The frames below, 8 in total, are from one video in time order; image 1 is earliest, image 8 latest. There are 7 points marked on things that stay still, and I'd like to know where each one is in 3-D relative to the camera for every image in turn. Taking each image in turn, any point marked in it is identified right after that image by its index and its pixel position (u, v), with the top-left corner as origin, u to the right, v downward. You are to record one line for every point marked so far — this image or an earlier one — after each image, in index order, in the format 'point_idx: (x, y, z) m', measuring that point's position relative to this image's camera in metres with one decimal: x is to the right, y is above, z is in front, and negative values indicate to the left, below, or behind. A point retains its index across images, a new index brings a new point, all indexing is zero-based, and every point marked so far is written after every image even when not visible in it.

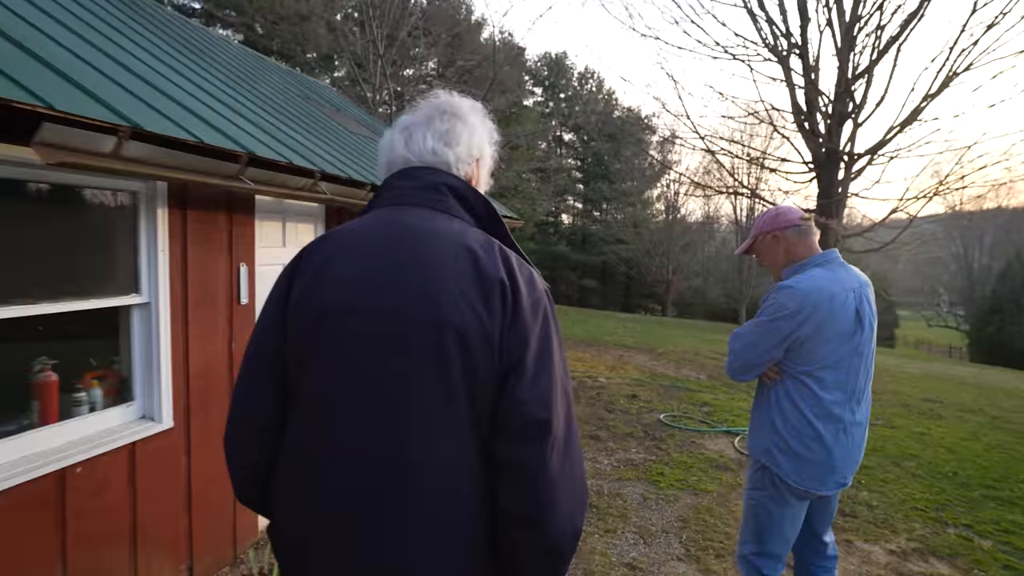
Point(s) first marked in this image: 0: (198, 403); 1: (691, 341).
0: (-1.9, -0.7, +3.5) m
1: (+5.3, -1.6, +17.1) m
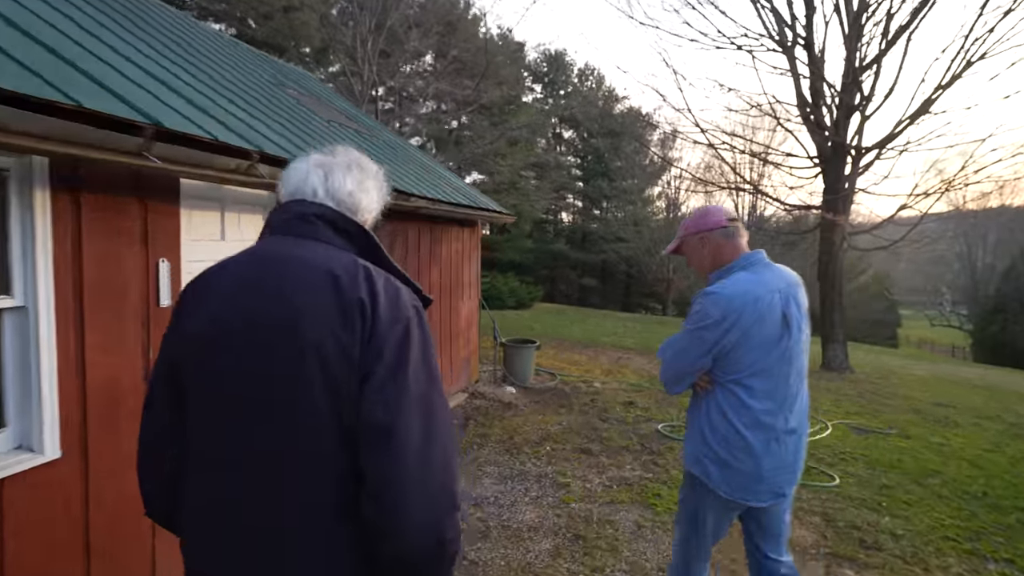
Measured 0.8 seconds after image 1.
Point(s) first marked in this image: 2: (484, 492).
0: (-2.1, -0.7, +3.0) m
1: (+5.1, -1.6, +16.5) m
2: (-0.2, -1.8, +5.0) m
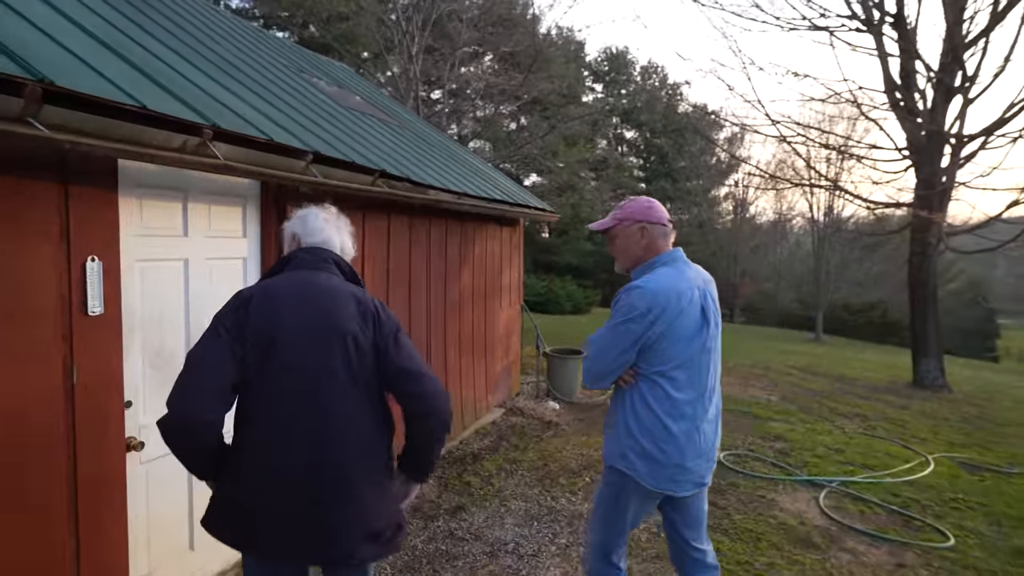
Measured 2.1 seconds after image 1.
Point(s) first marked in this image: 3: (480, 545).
0: (-2.1, -0.7, +2.4) m
1: (+6.5, -1.7, +15.1) m
2: (-0.1, -1.8, +4.2) m
3: (-0.2, -1.8, +4.1) m
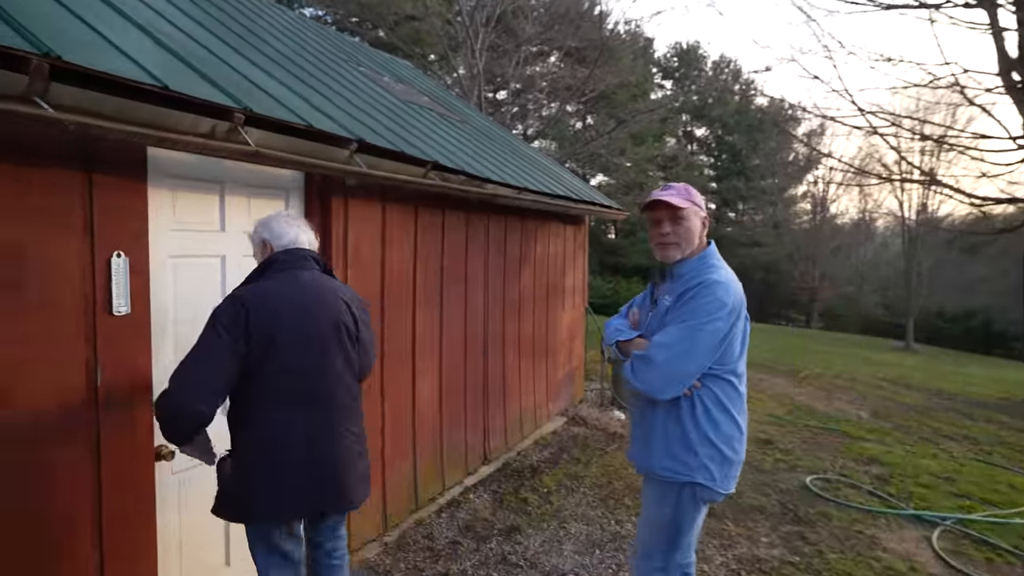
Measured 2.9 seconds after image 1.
0: (-1.9, -0.7, +2.2) m
1: (+8.1, -1.8, +13.9) m
2: (+0.3, -1.8, +3.8) m
3: (+0.1, -1.8, +3.7) m
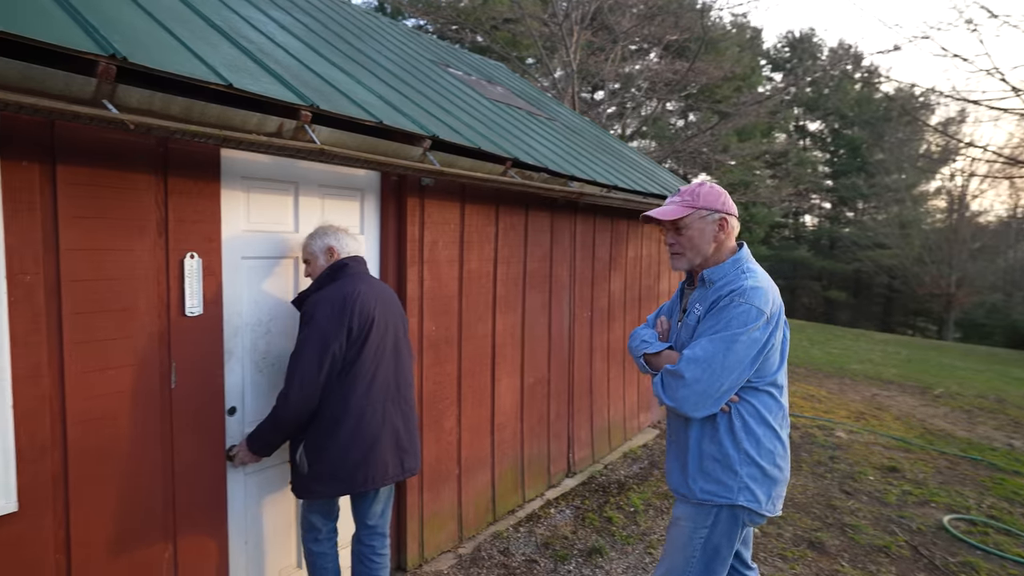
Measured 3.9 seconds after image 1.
0: (-1.6, -0.7, +2.3) m
1: (+10.1, -2.0, +12.2) m
2: (+0.8, -1.8, +3.5) m
3: (+0.6, -1.8, +3.4) m
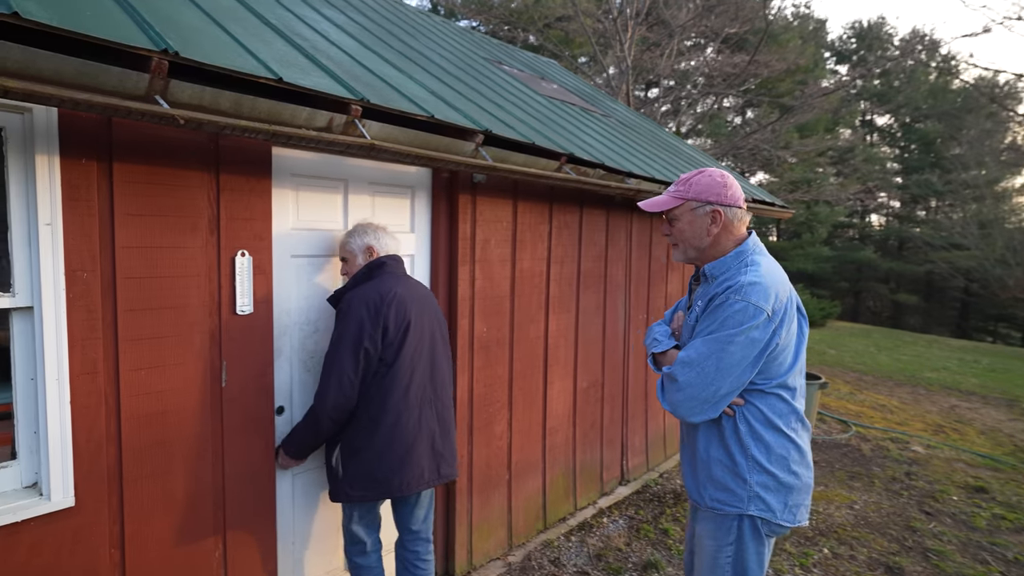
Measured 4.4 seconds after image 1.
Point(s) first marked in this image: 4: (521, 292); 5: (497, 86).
0: (-1.4, -0.7, +2.3) m
1: (+11.1, -2.1, +11.1) m
2: (+1.1, -1.9, +3.2) m
3: (+0.9, -1.8, +3.2) m
4: (+0.1, 0.0, +4.0) m
5: (-0.1, +1.8, +5.2) m
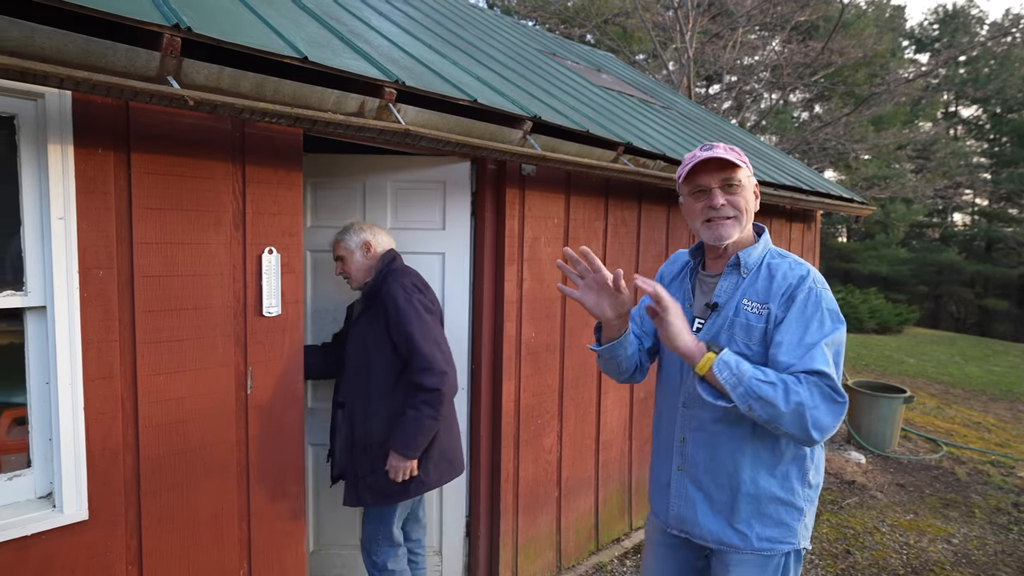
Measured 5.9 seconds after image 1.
0: (-1.2, -0.7, +2.1) m
1: (+12.0, -2.2, +9.7) m
2: (+1.3, -1.9, +2.9) m
3: (+1.1, -1.9, +2.8) m
4: (+0.4, 0.0, +3.7) m
5: (+0.3, +1.8, +4.9) m
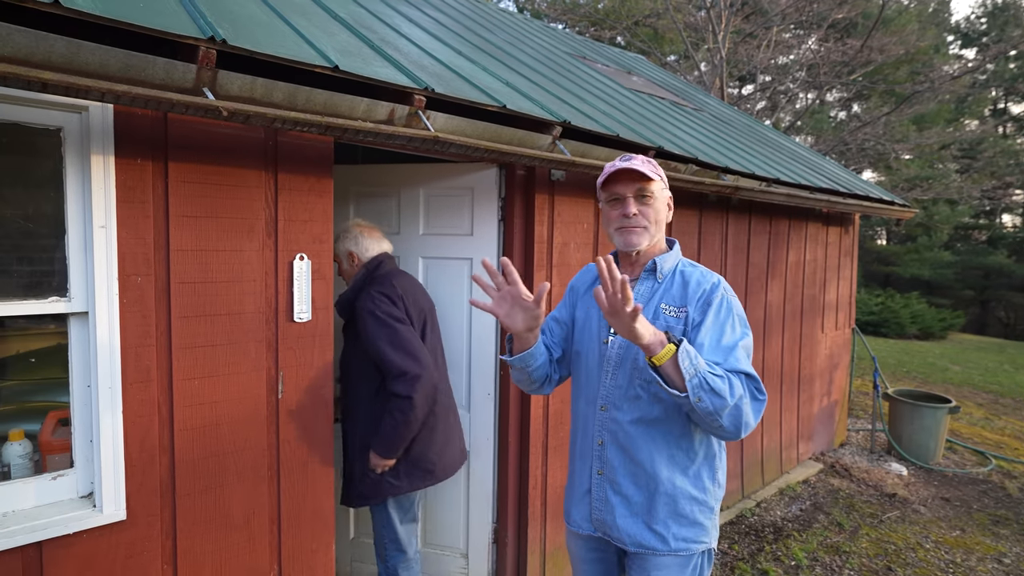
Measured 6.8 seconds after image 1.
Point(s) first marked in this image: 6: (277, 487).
0: (-1.1, -0.7, +2.2) m
1: (+12.5, -2.3, +9.1) m
2: (+1.5, -1.9, +2.8) m
3: (+1.3, -1.9, +2.7) m
4: (+0.6, -0.1, +3.6) m
5: (+0.6, +1.8, +4.9) m
6: (-1.0, -0.8, +2.4) m
